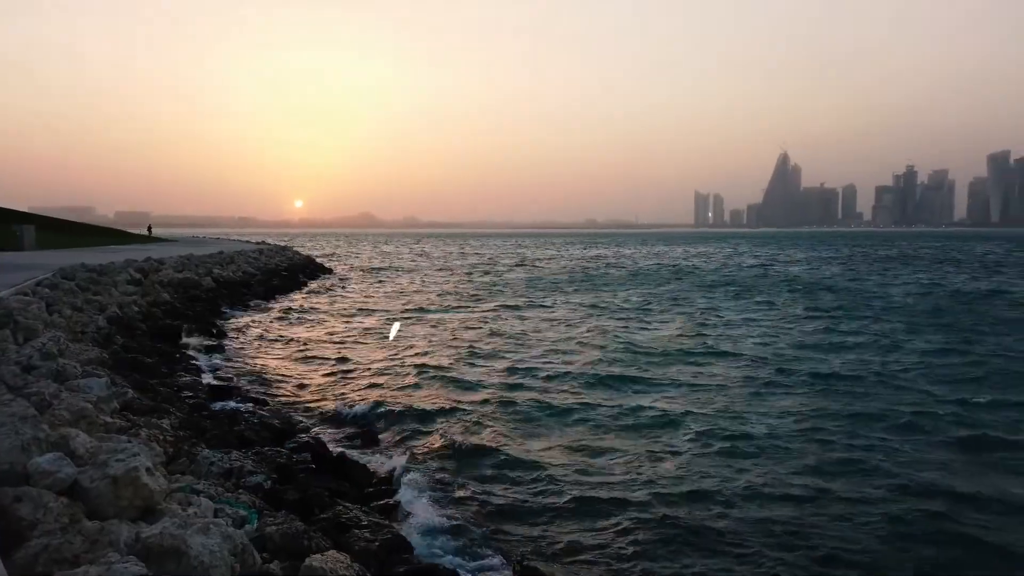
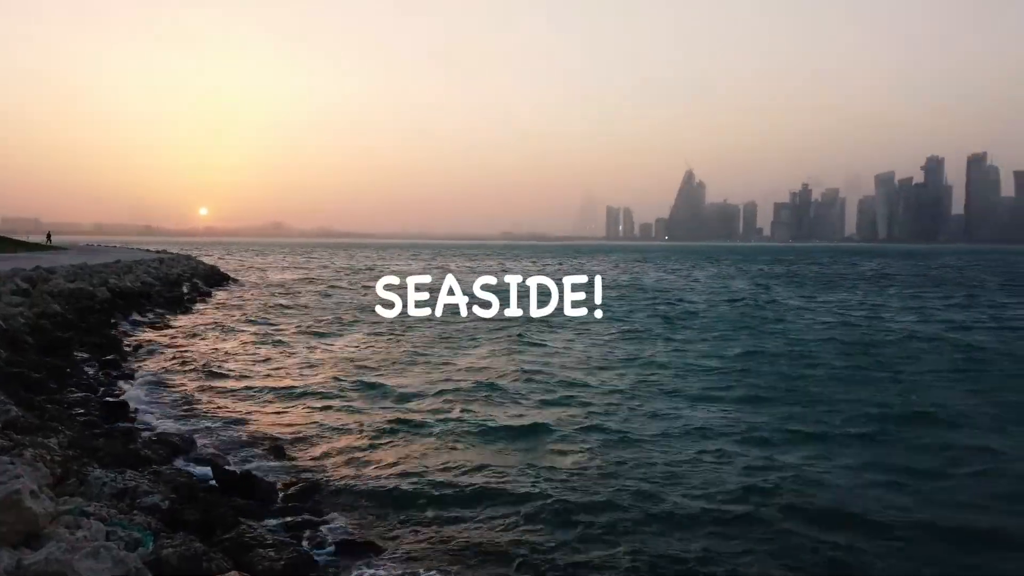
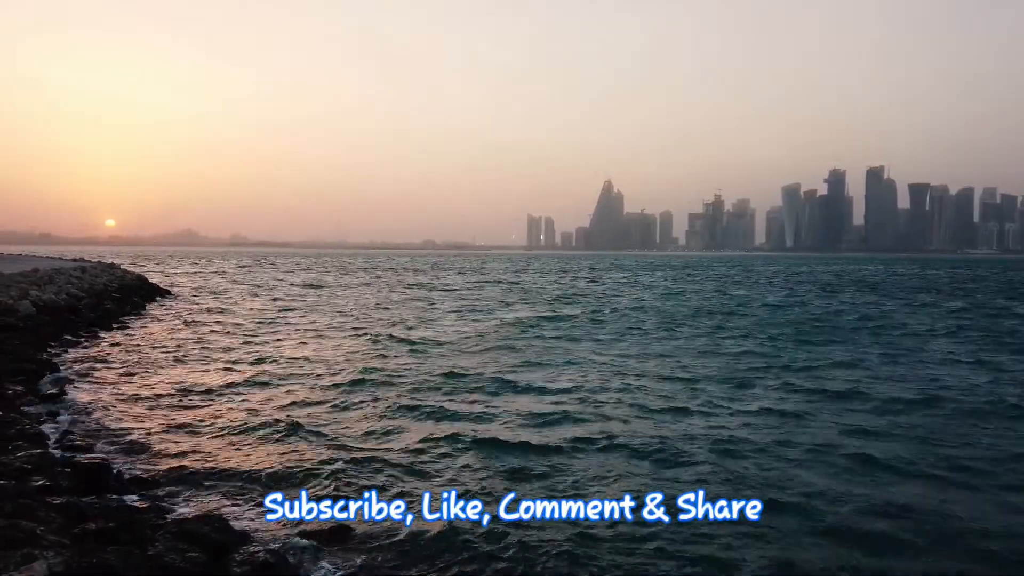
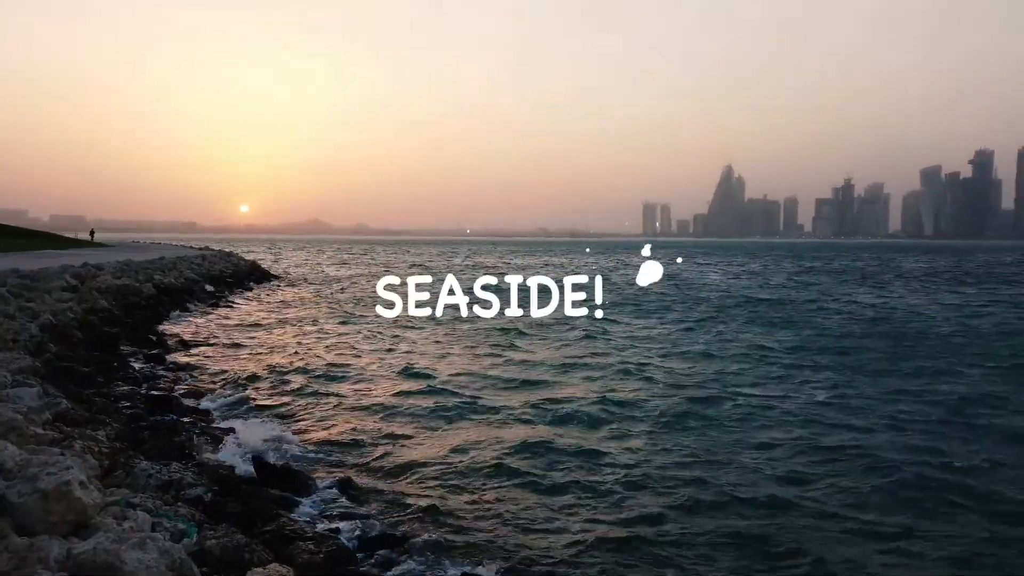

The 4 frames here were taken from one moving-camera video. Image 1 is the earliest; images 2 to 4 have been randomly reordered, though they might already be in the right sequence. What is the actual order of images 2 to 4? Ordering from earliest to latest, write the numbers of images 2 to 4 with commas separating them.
4, 2, 3
